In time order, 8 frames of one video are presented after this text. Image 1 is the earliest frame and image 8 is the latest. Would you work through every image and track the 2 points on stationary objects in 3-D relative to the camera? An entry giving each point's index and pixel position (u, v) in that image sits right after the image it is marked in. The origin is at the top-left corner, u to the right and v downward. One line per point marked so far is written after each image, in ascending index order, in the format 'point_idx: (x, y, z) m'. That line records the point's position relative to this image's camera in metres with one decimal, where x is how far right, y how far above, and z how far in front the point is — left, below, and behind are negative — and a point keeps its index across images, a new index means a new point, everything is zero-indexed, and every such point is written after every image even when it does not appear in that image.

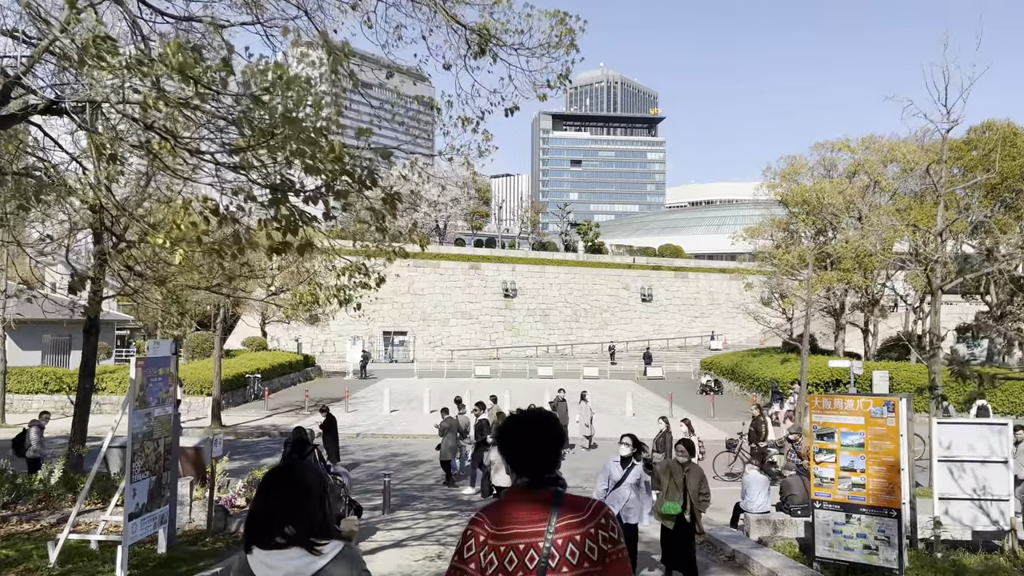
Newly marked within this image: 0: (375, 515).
0: (-1.8, -3.0, +10.3) m
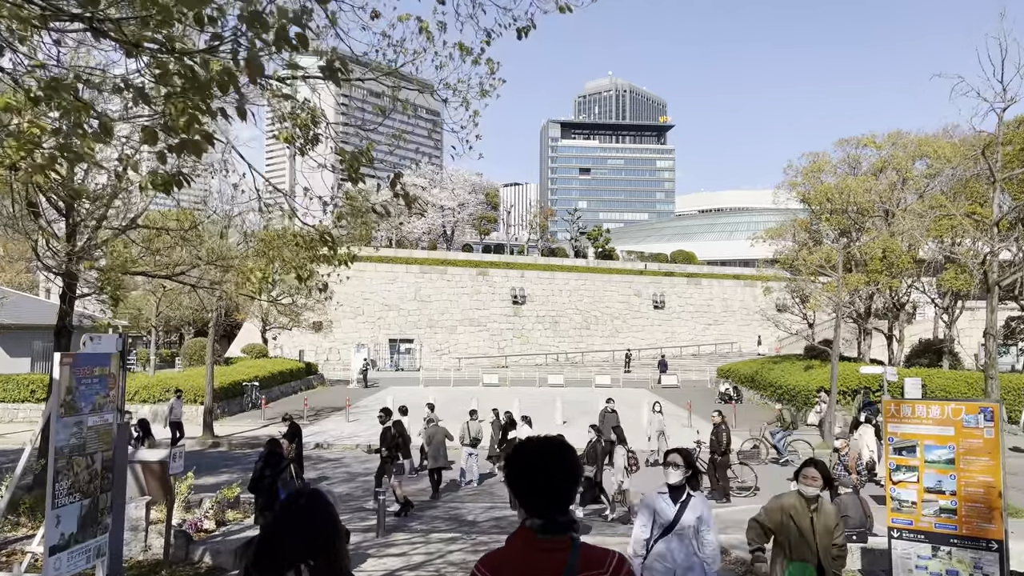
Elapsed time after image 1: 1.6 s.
0: (-1.7, -2.9, +9.1) m
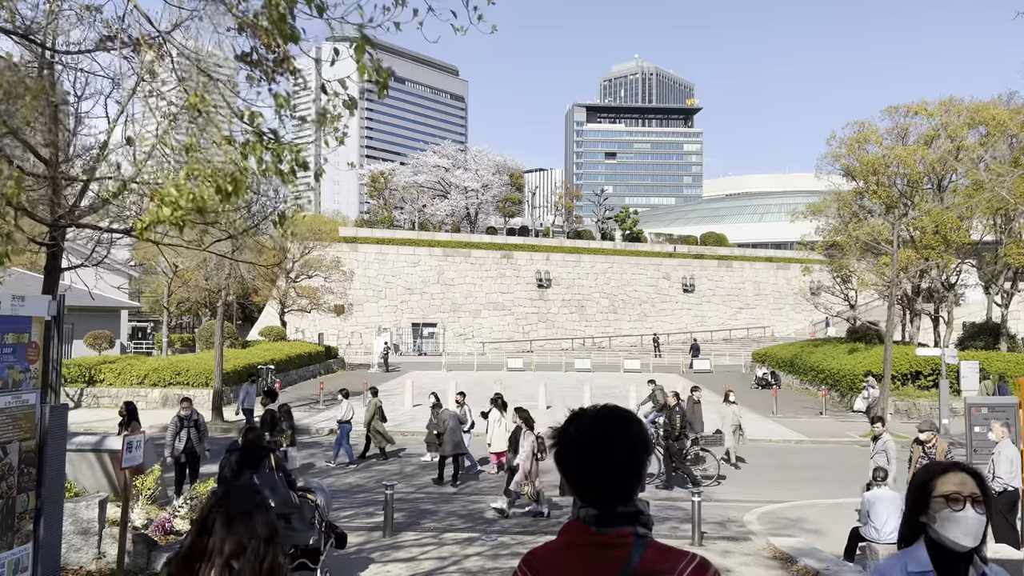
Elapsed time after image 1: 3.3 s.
0: (-1.4, -2.5, +7.9) m
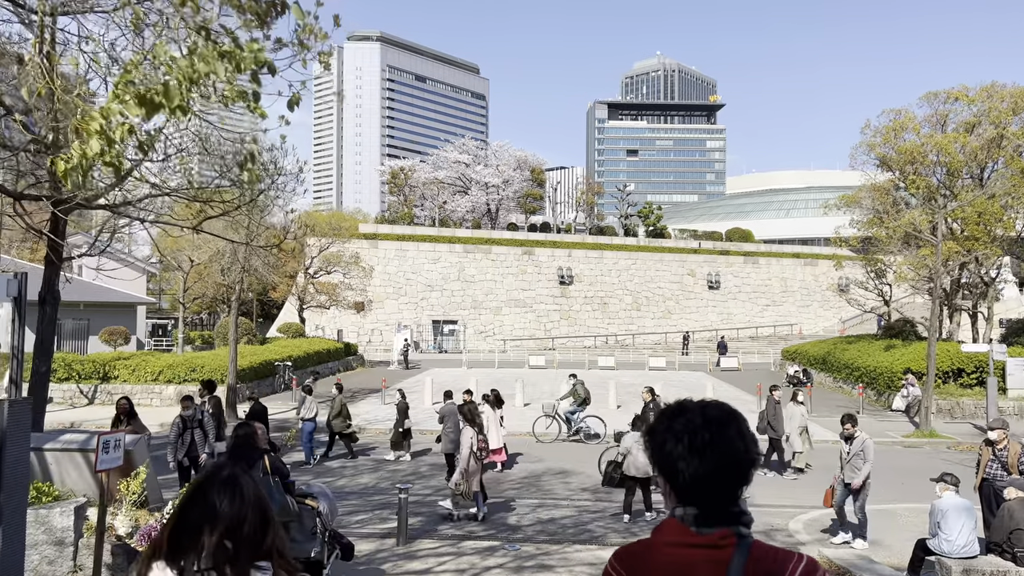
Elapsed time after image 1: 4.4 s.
0: (-1.2, -2.4, +7.3) m
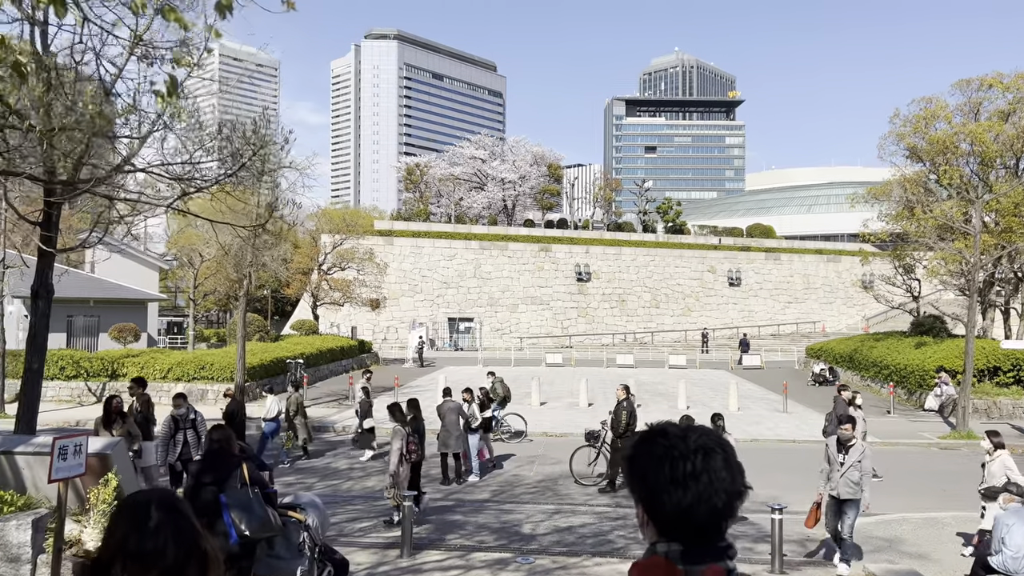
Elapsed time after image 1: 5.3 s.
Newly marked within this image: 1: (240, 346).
0: (-1.1, -2.3, +6.7) m
1: (-6.2, -1.3, +17.9) m
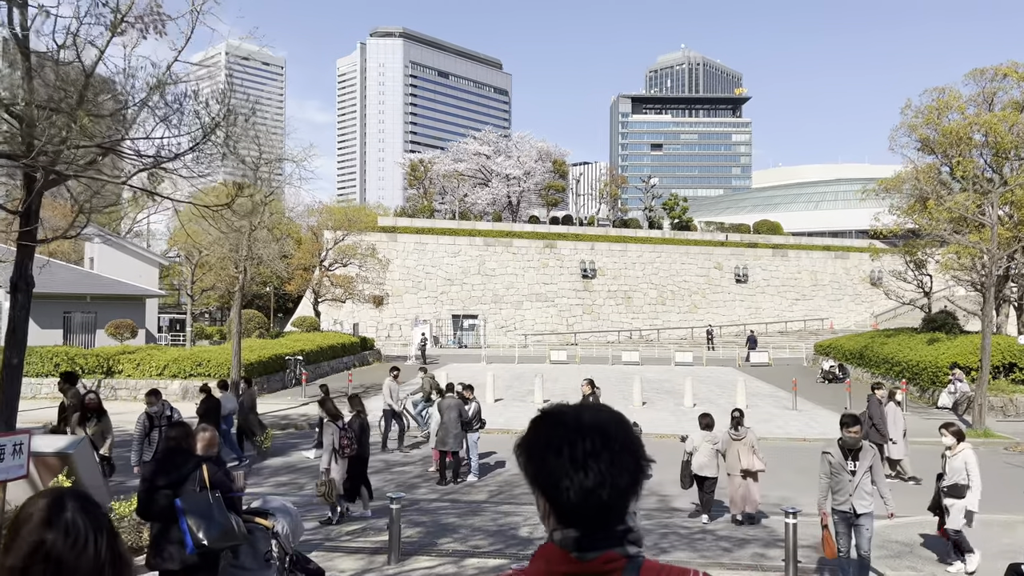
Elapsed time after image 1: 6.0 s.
0: (-1.1, -2.2, +6.3) m
1: (-6.1, -1.2, +17.5) m
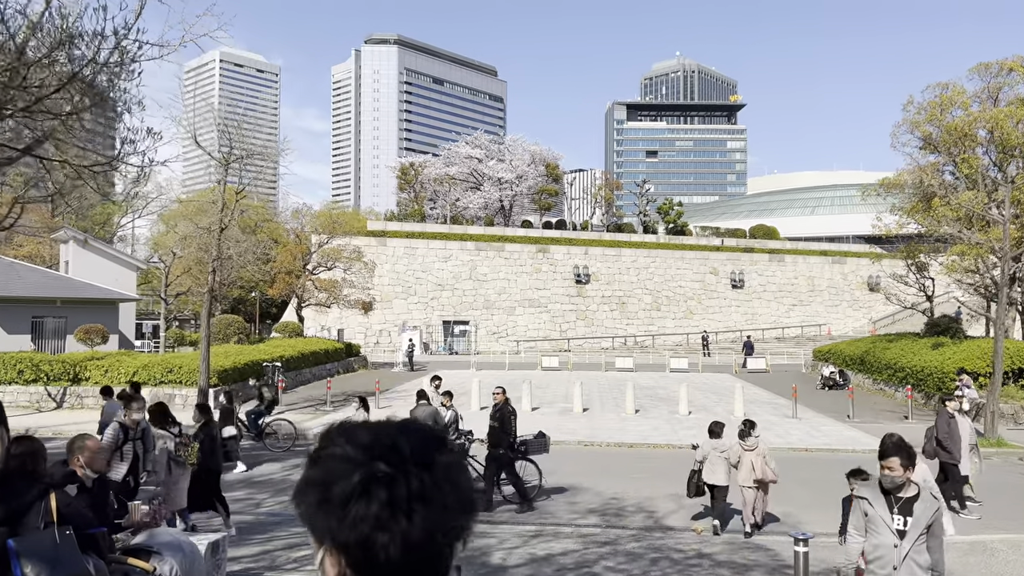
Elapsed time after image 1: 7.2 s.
0: (-1.3, -2.1, +5.4) m
1: (-6.5, -1.2, +16.6) m
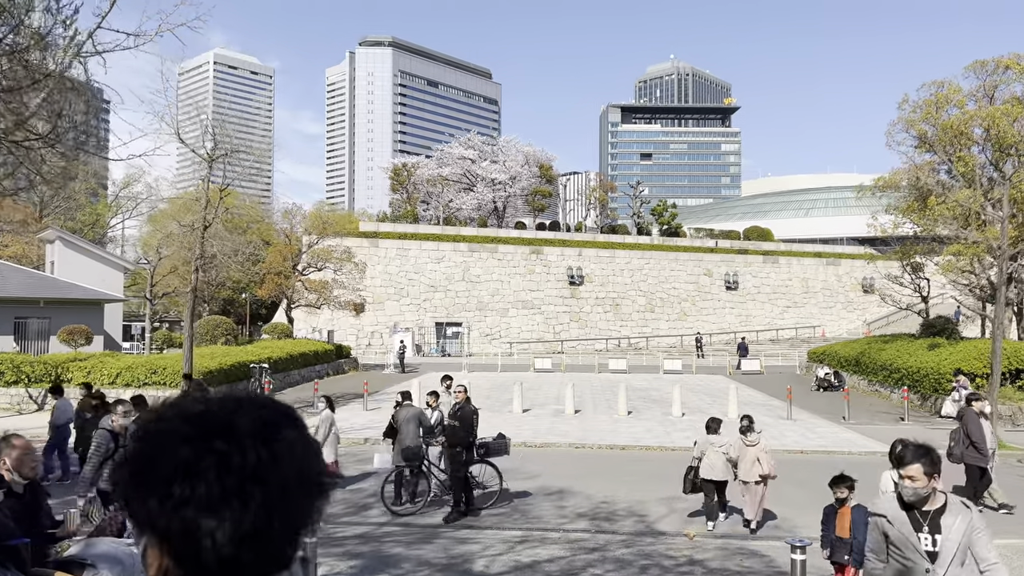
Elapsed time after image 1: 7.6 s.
0: (-1.5, -2.1, +5.0) m
1: (-6.7, -1.2, +16.3) m
